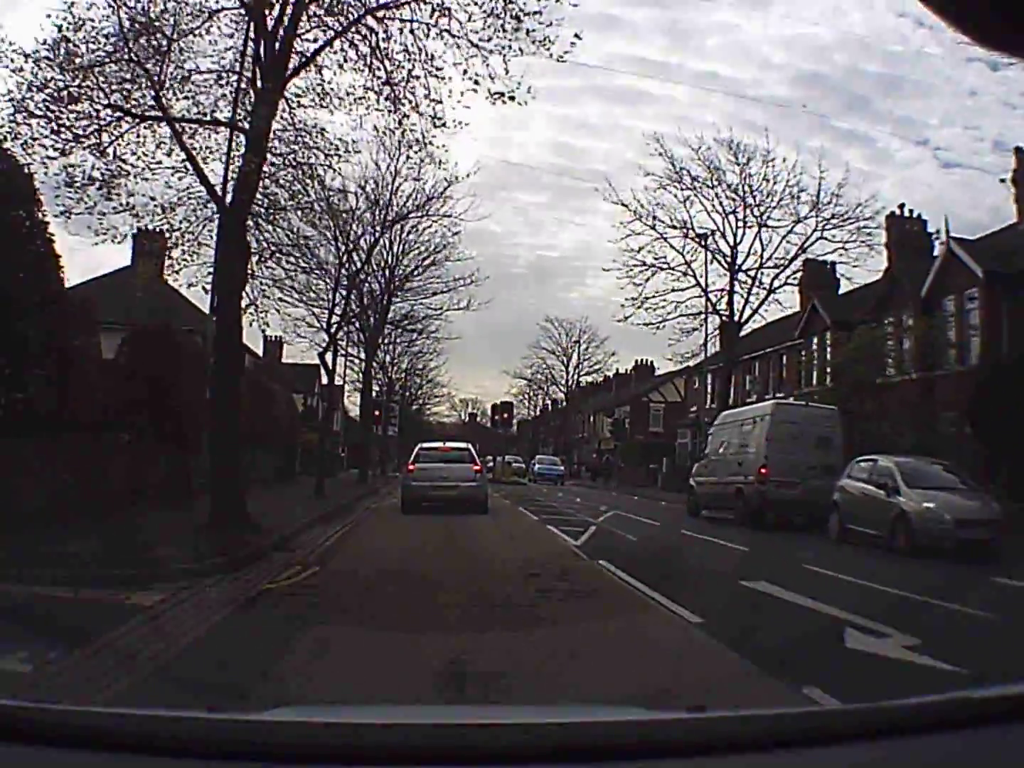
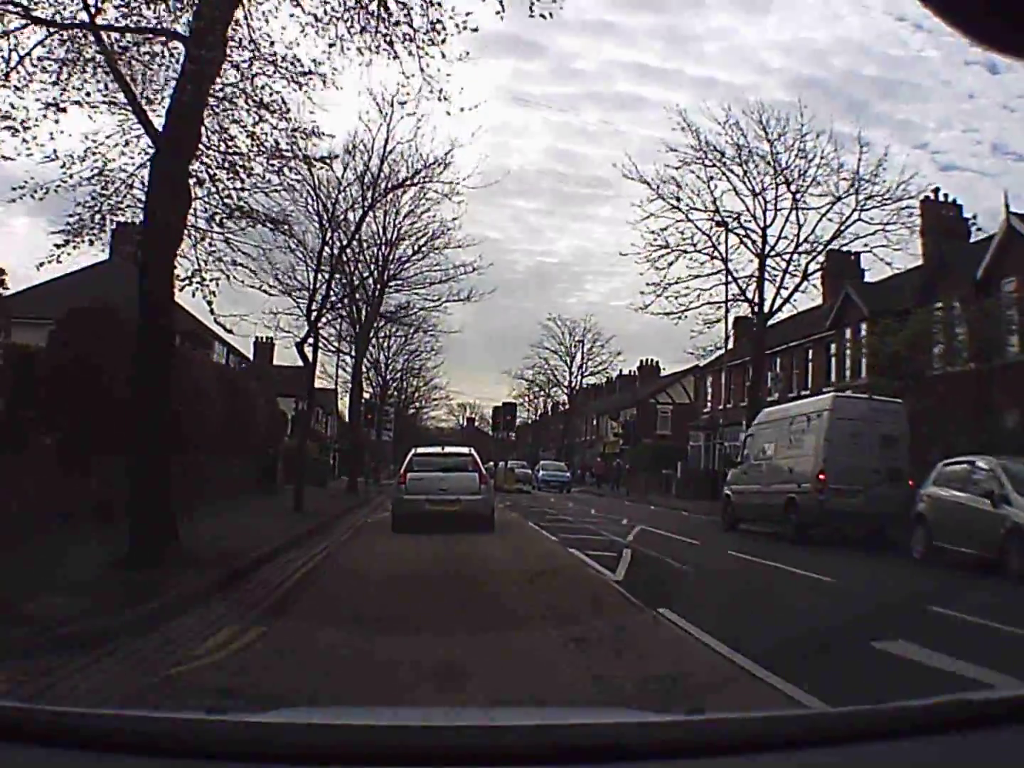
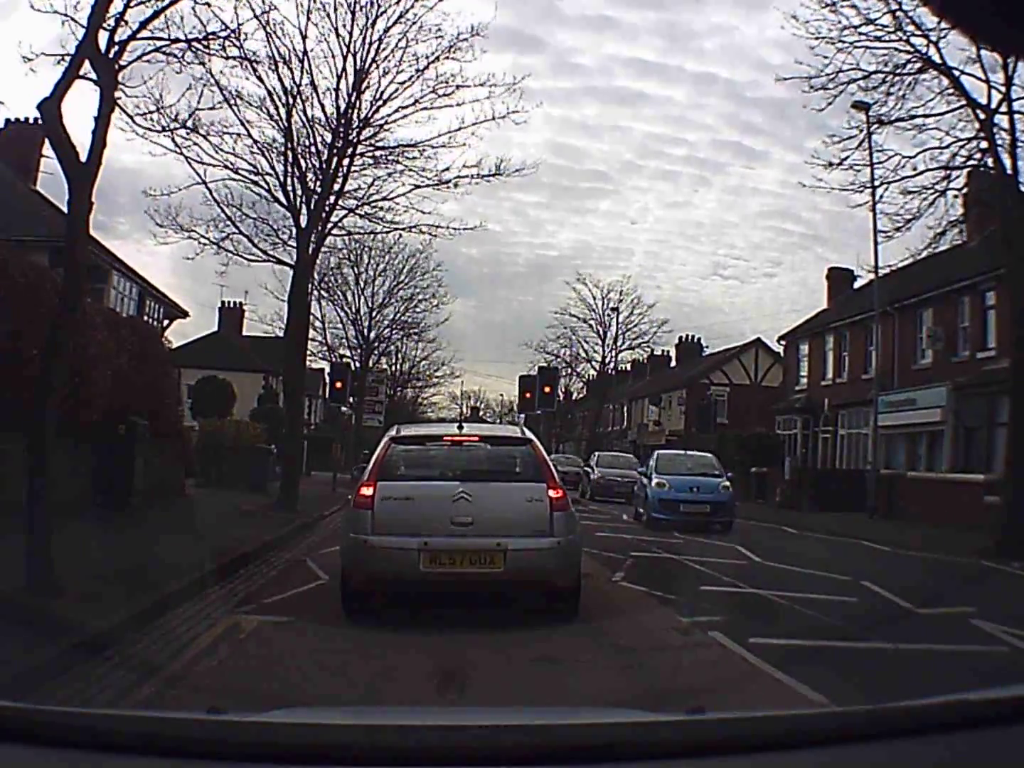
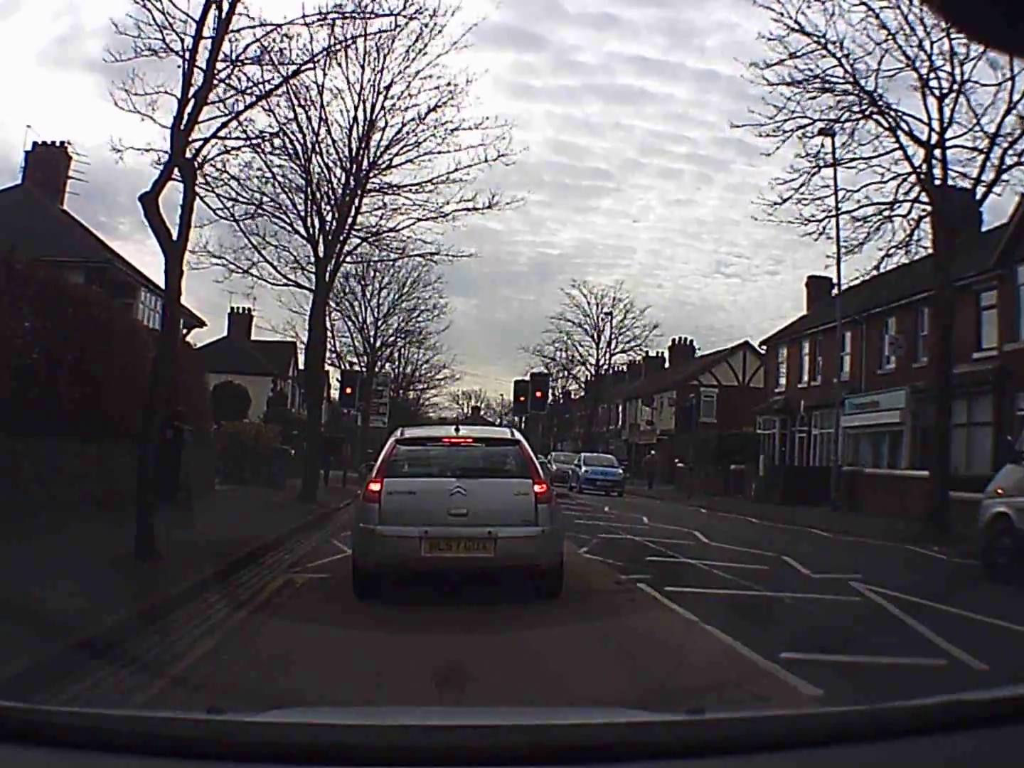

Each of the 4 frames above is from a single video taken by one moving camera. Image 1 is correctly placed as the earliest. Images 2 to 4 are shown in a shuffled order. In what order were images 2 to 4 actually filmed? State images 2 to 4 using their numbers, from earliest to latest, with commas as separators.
2, 4, 3
